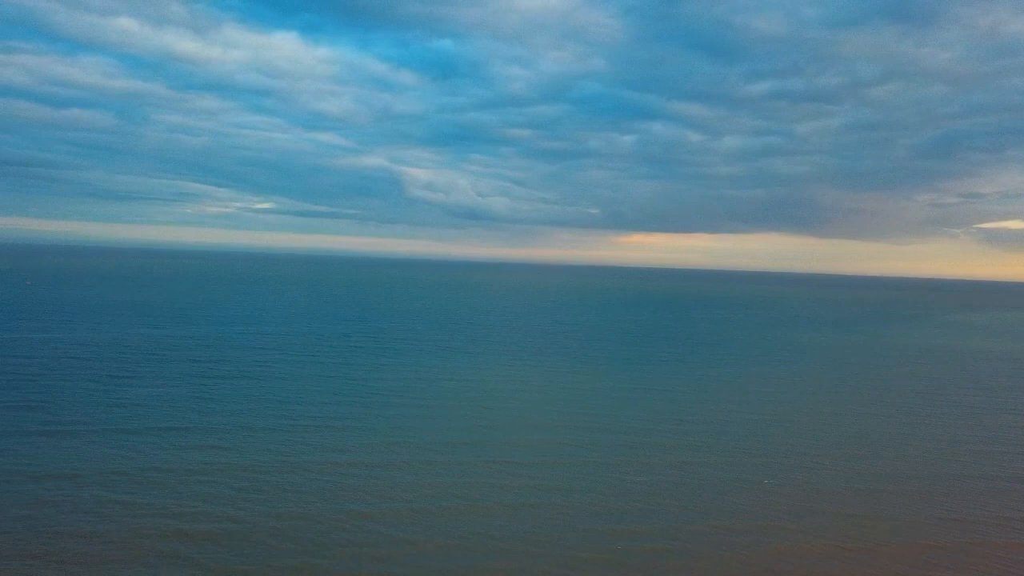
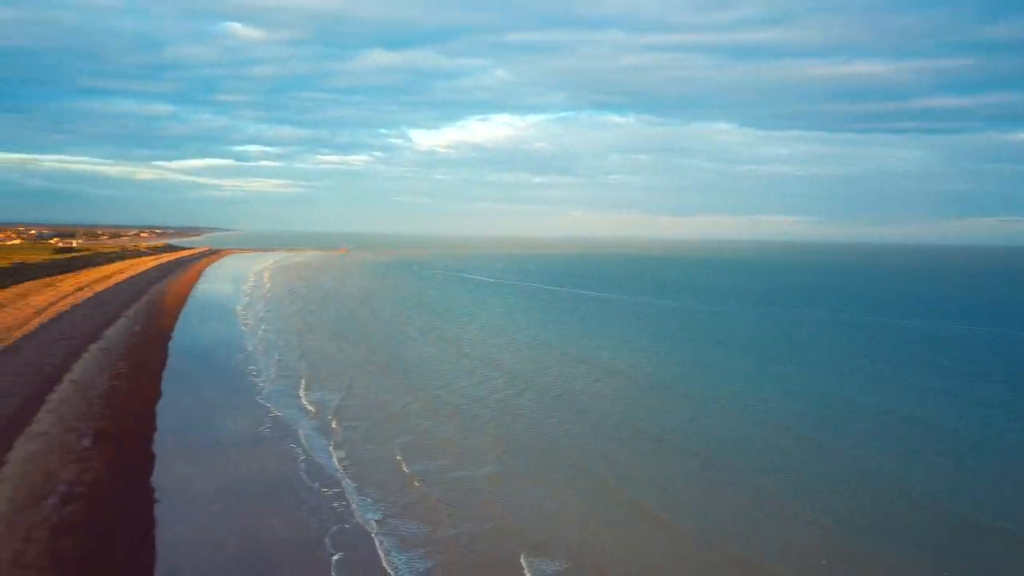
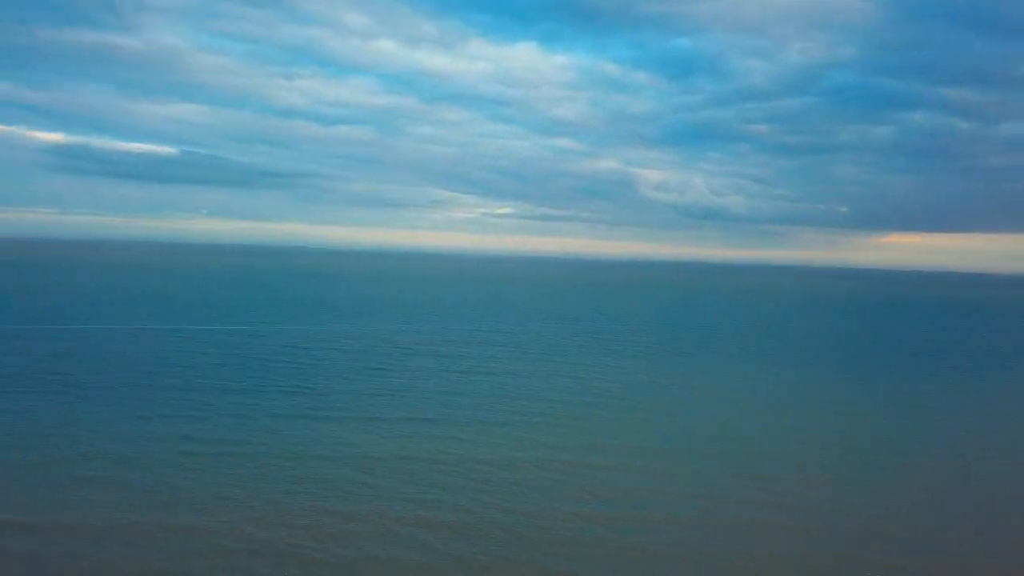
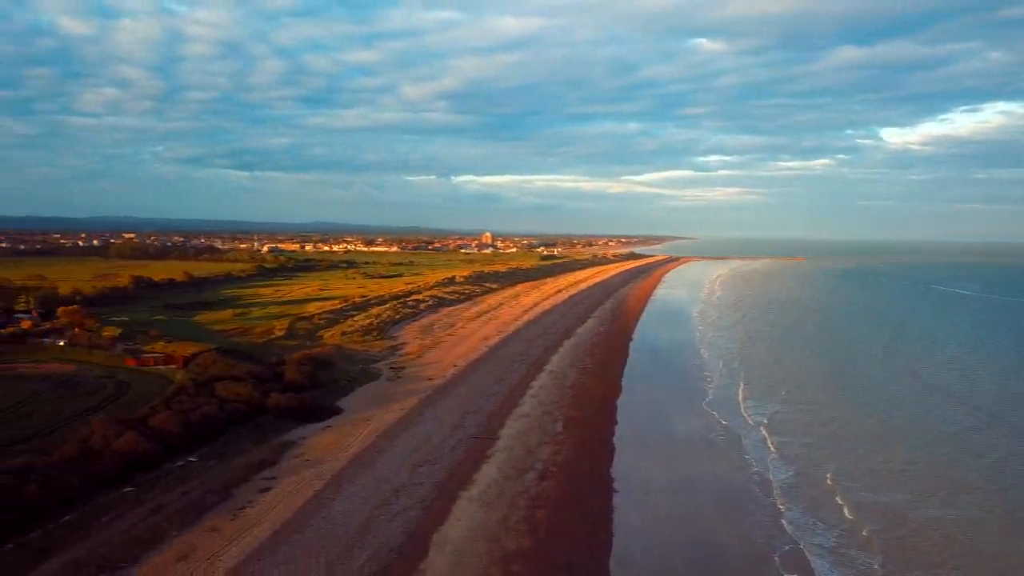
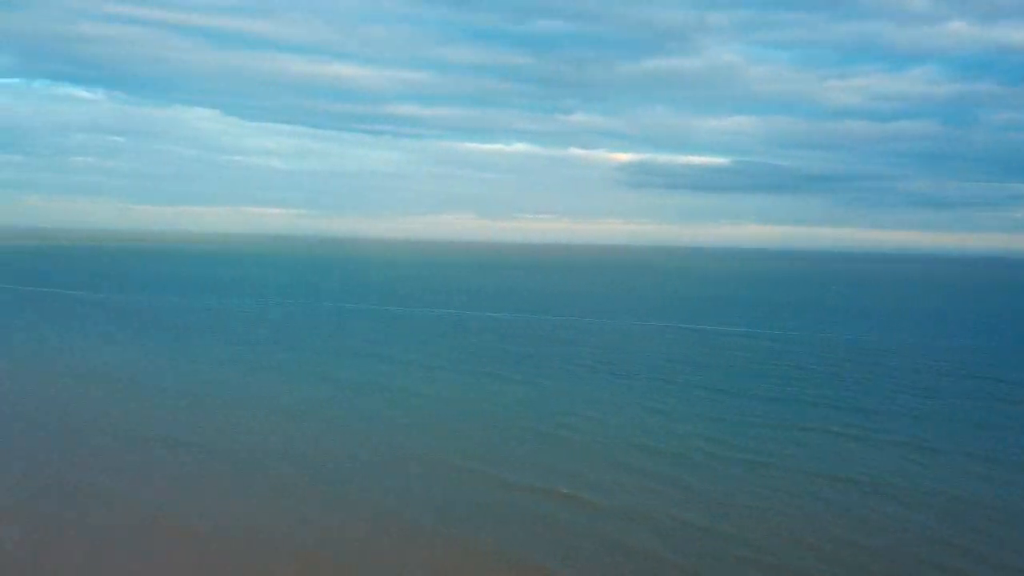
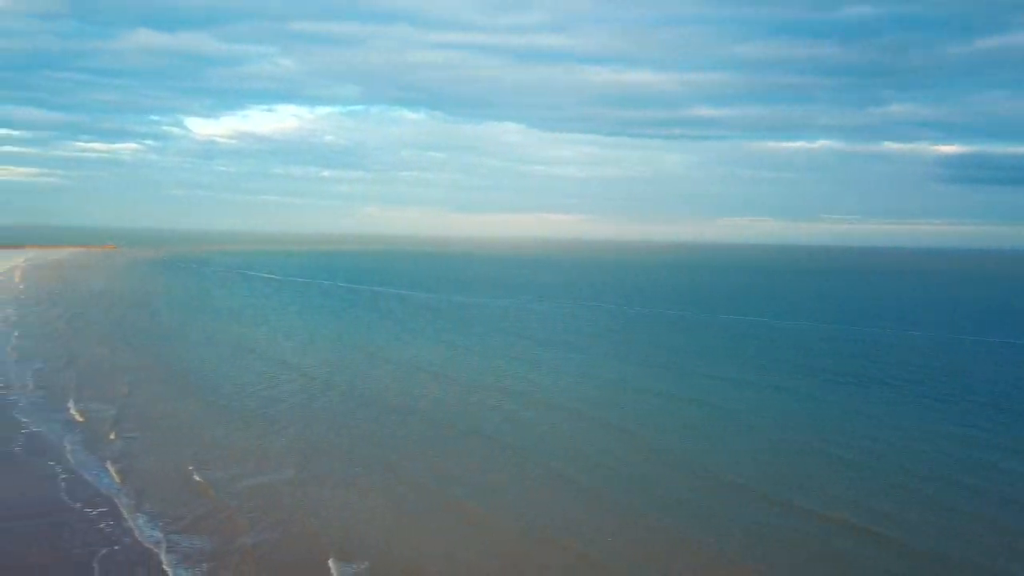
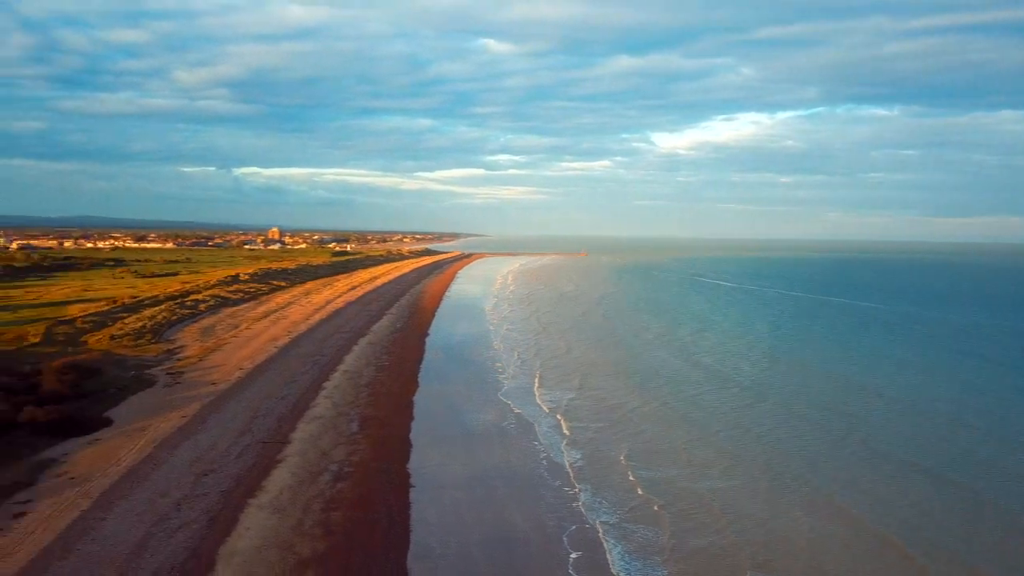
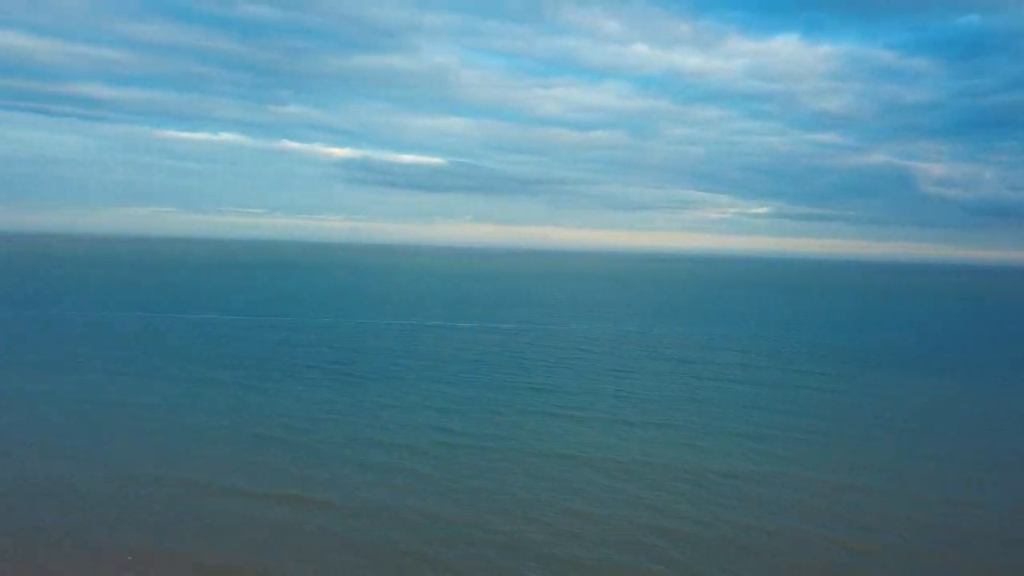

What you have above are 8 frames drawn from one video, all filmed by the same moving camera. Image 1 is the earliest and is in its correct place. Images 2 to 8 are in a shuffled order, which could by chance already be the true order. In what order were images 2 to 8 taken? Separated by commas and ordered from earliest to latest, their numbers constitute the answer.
3, 8, 5, 6, 2, 7, 4
